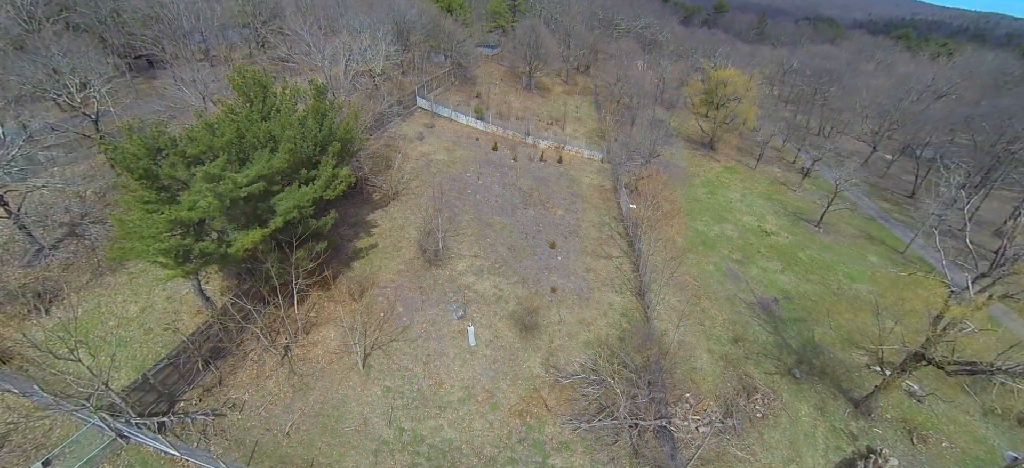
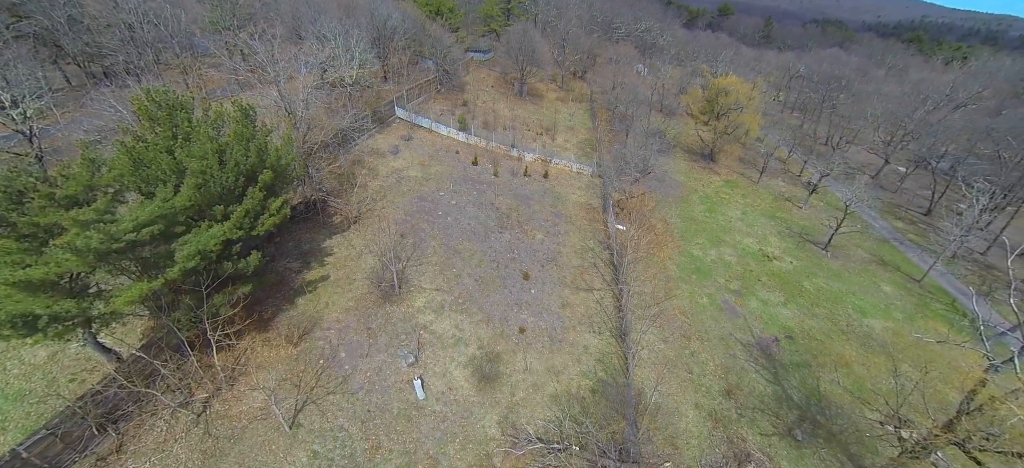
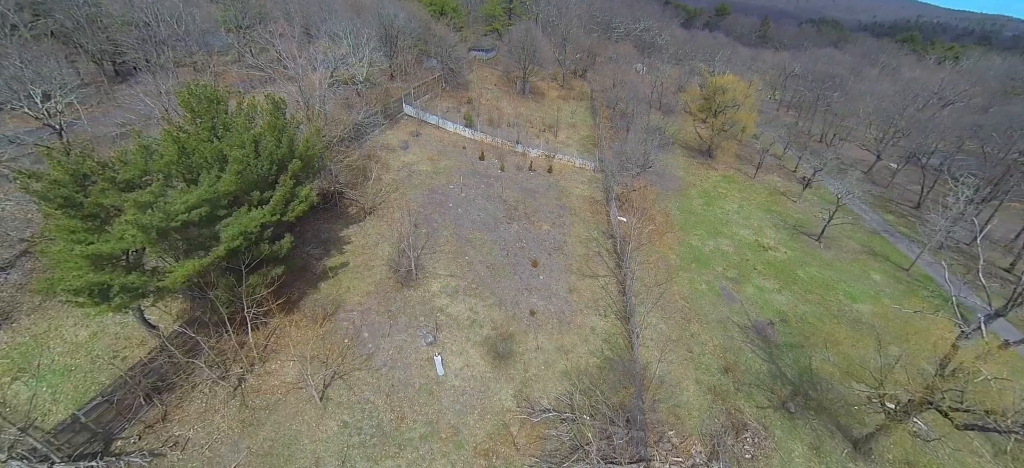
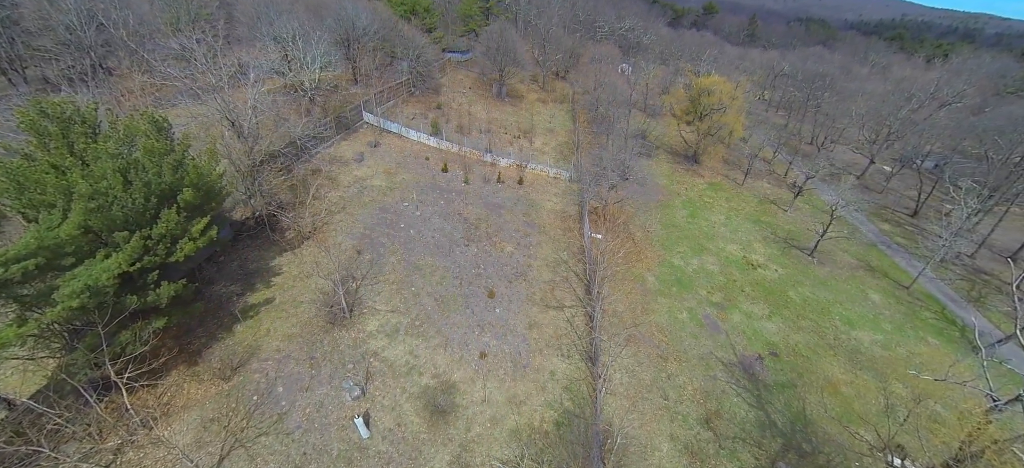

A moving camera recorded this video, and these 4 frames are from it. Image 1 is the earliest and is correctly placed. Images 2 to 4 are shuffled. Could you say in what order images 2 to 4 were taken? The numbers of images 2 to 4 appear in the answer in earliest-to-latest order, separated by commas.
3, 2, 4
